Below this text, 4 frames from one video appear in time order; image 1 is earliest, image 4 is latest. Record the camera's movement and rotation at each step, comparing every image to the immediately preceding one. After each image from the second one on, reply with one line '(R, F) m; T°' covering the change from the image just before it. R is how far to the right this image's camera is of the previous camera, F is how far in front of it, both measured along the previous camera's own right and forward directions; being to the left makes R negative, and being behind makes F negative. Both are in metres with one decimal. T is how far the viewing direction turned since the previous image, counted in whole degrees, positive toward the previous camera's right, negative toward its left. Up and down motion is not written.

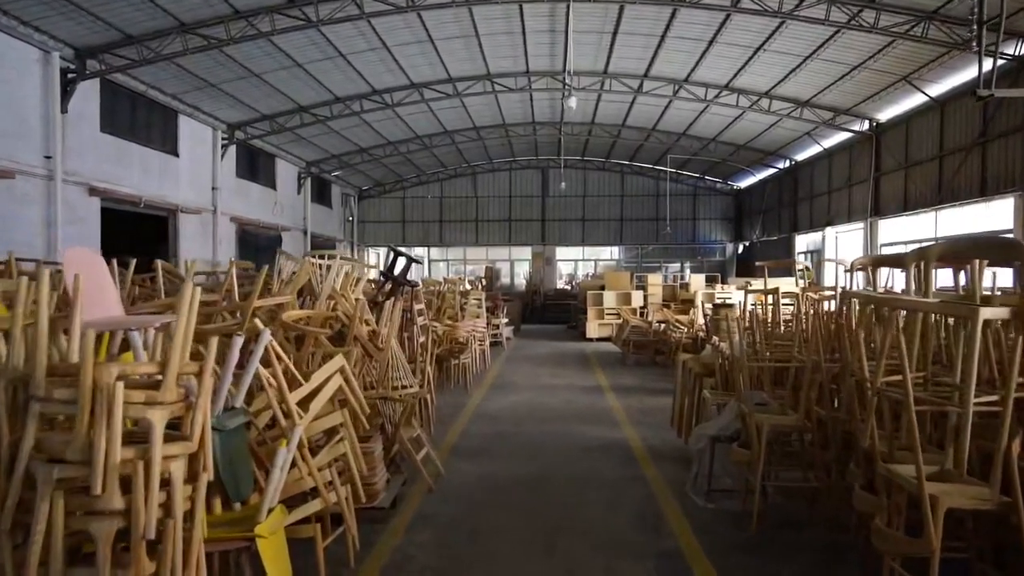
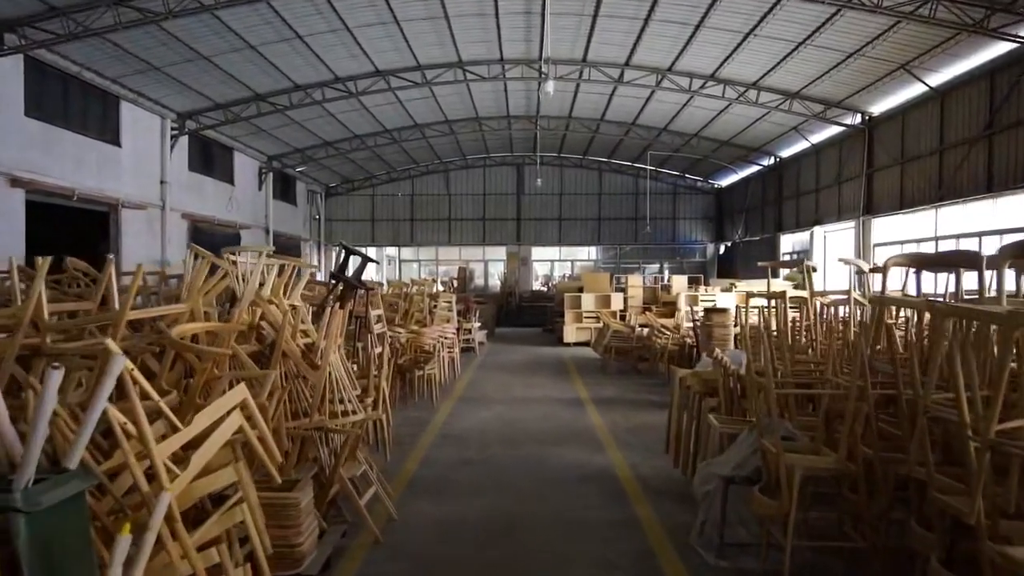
(0.0, +0.9) m; +2°
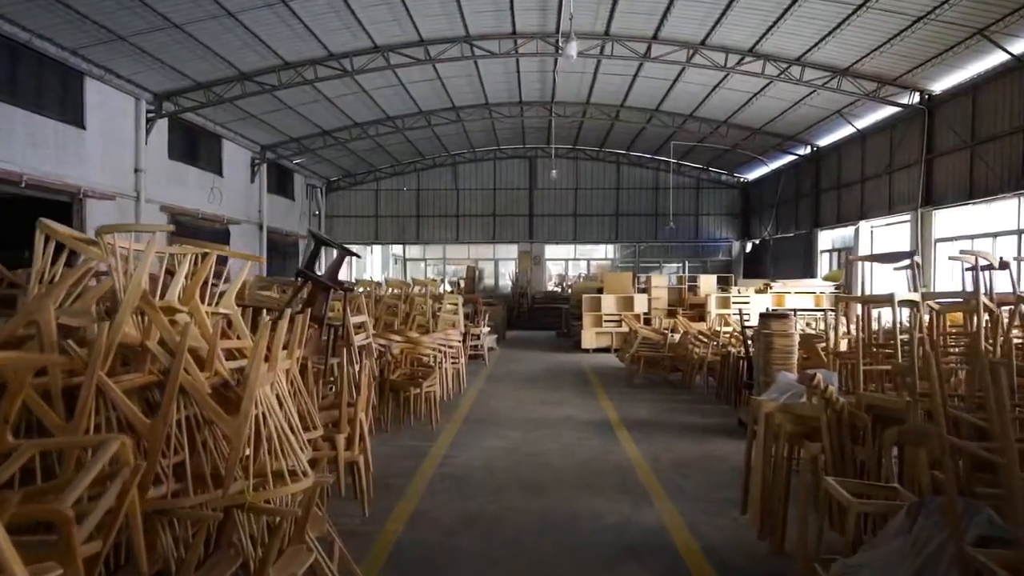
(0.0, +1.4) m; -1°
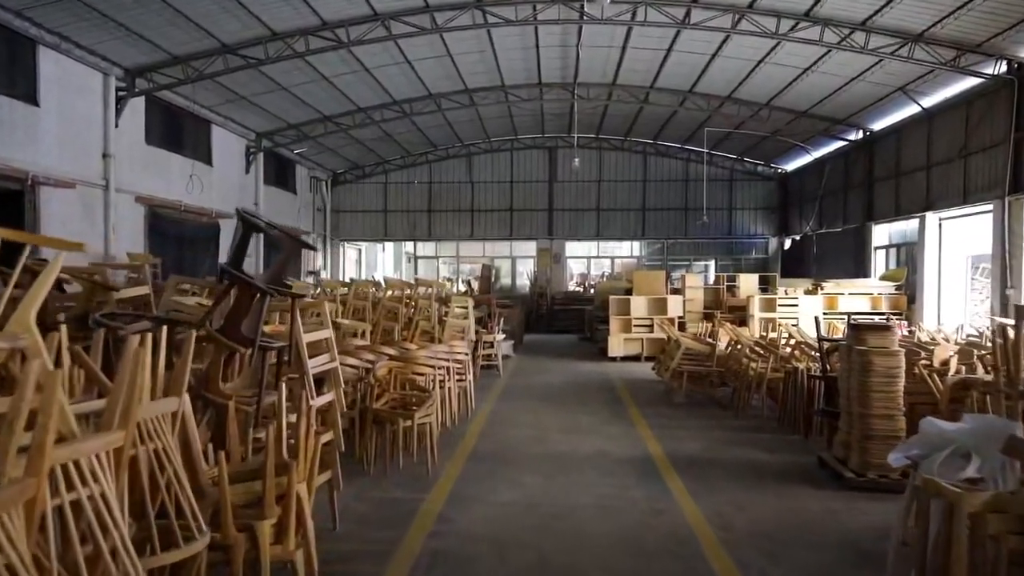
(0.0, +1.5) m; -1°
